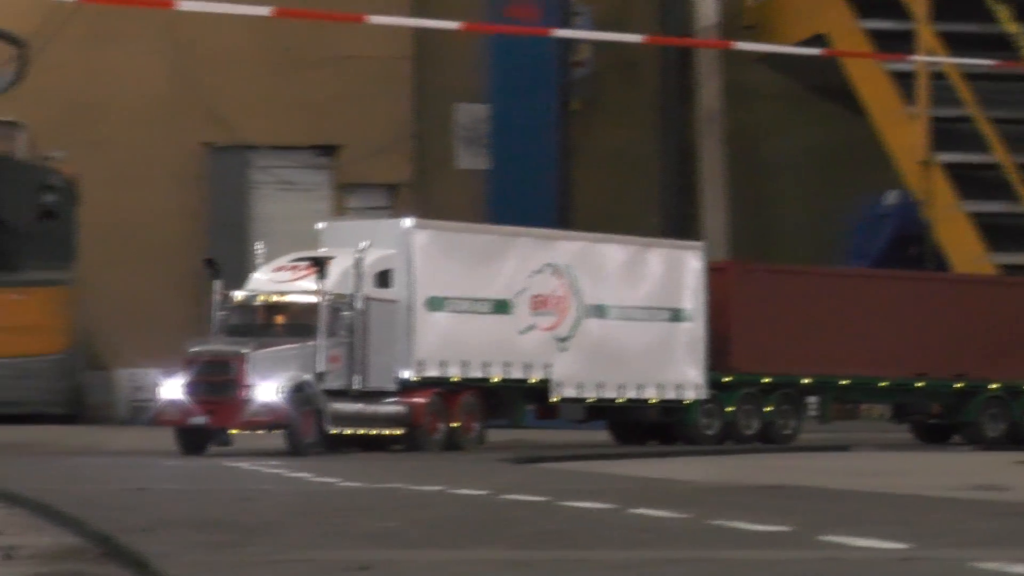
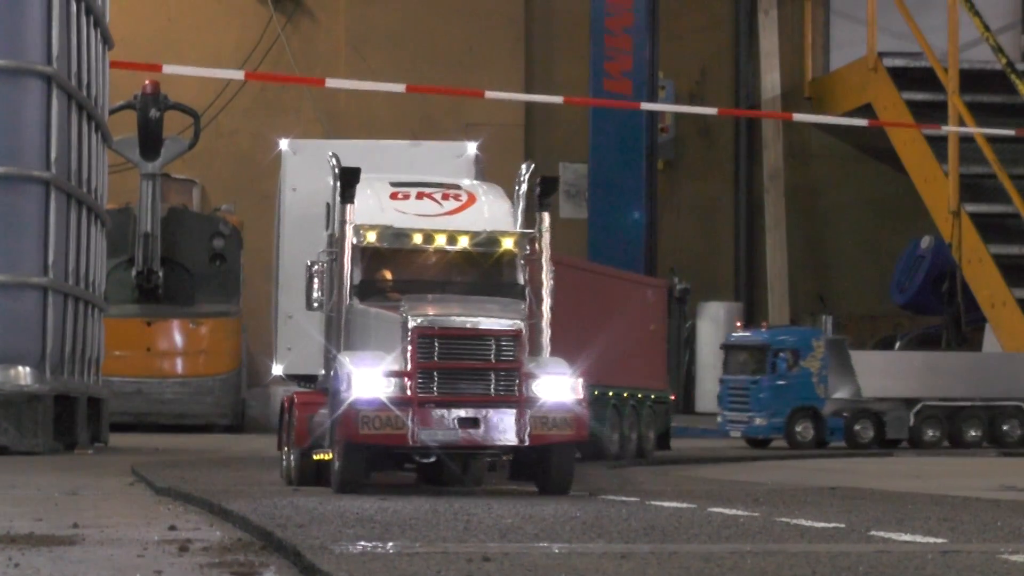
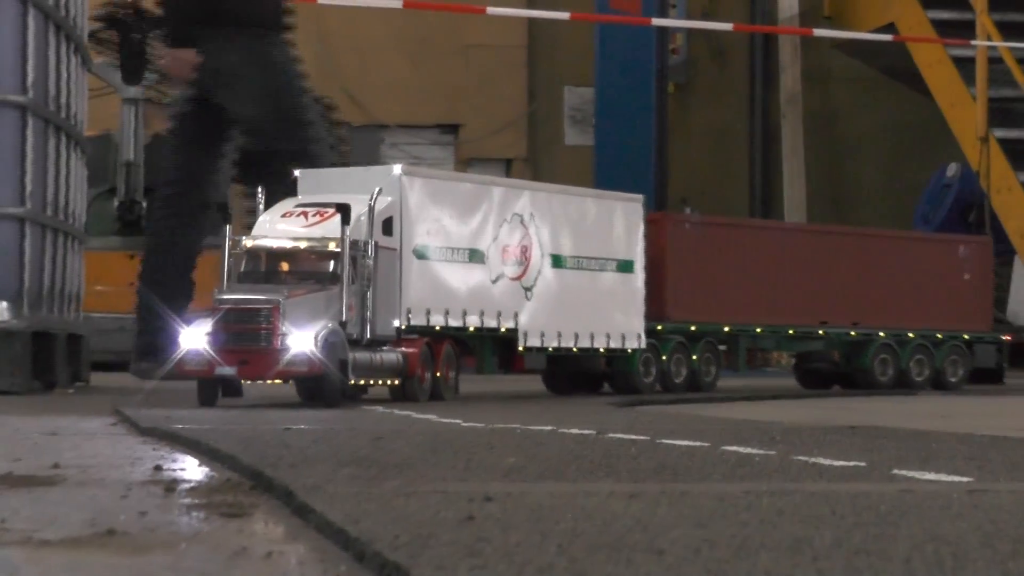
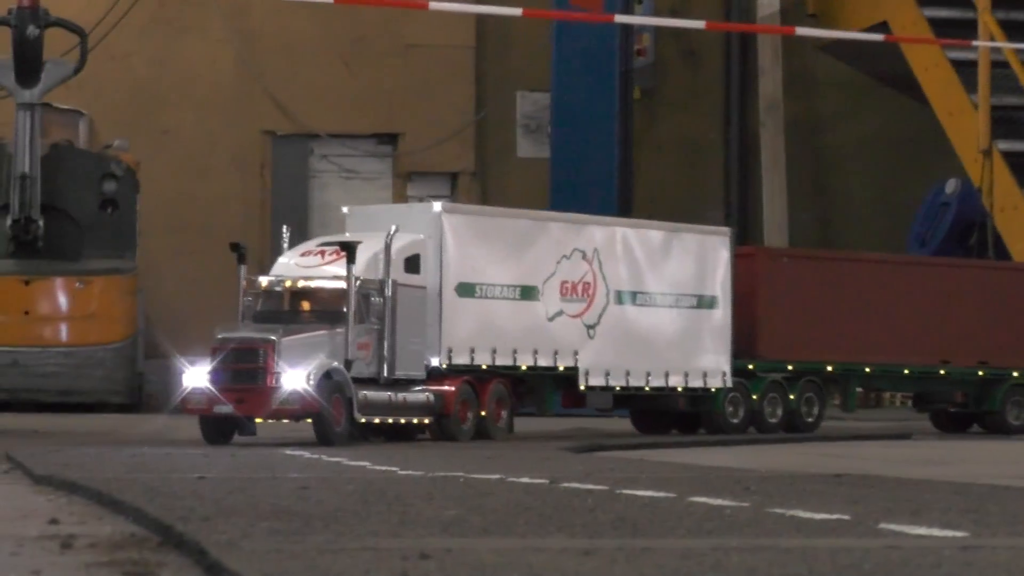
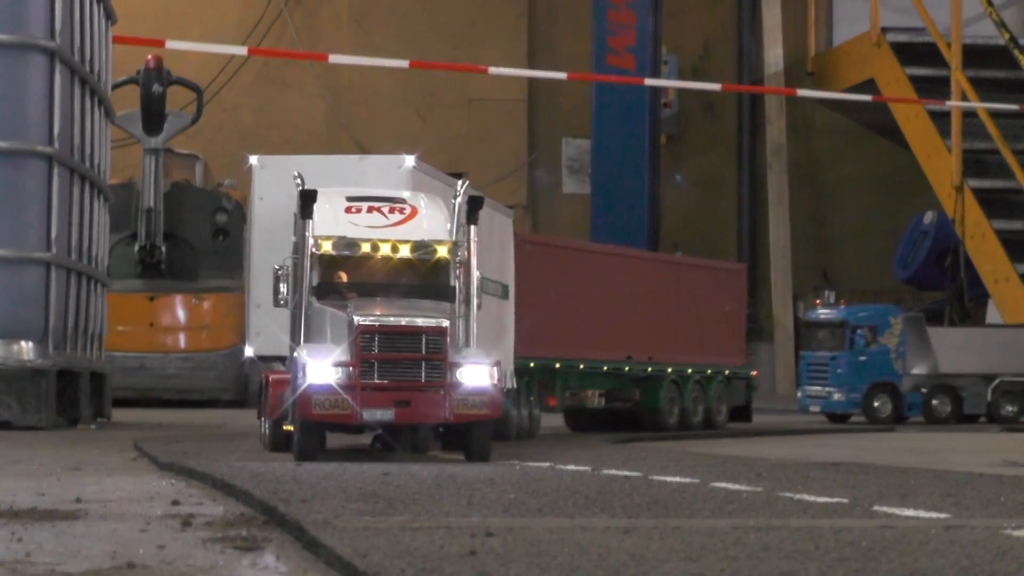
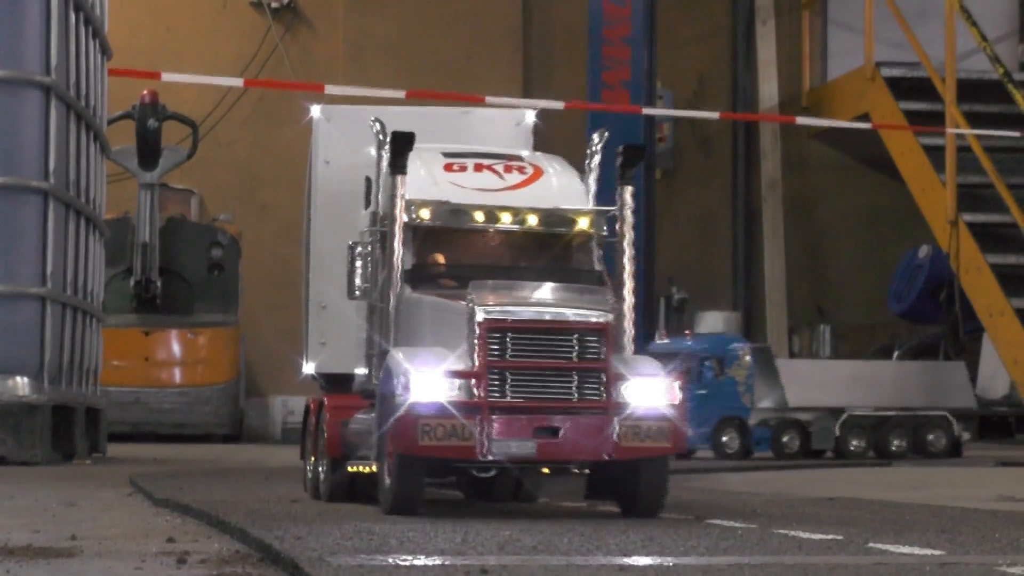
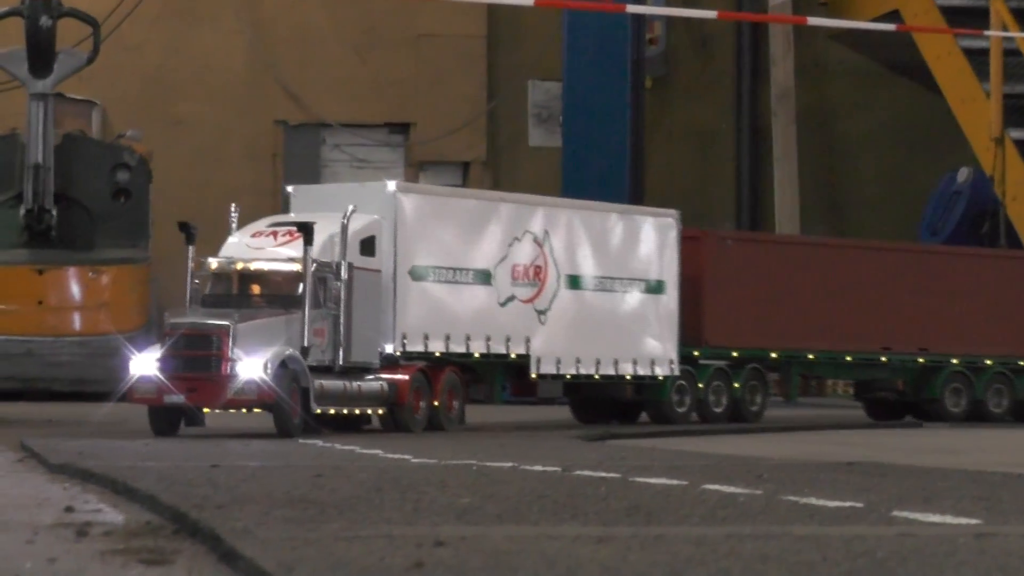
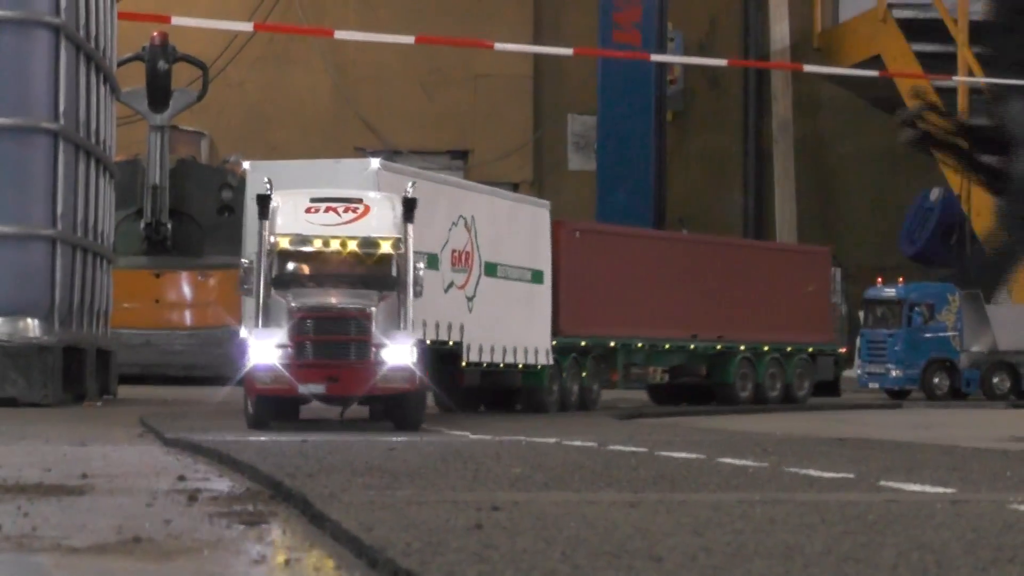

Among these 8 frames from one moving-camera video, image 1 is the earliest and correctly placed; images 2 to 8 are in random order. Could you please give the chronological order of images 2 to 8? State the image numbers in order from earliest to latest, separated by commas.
4, 7, 3, 8, 5, 2, 6
